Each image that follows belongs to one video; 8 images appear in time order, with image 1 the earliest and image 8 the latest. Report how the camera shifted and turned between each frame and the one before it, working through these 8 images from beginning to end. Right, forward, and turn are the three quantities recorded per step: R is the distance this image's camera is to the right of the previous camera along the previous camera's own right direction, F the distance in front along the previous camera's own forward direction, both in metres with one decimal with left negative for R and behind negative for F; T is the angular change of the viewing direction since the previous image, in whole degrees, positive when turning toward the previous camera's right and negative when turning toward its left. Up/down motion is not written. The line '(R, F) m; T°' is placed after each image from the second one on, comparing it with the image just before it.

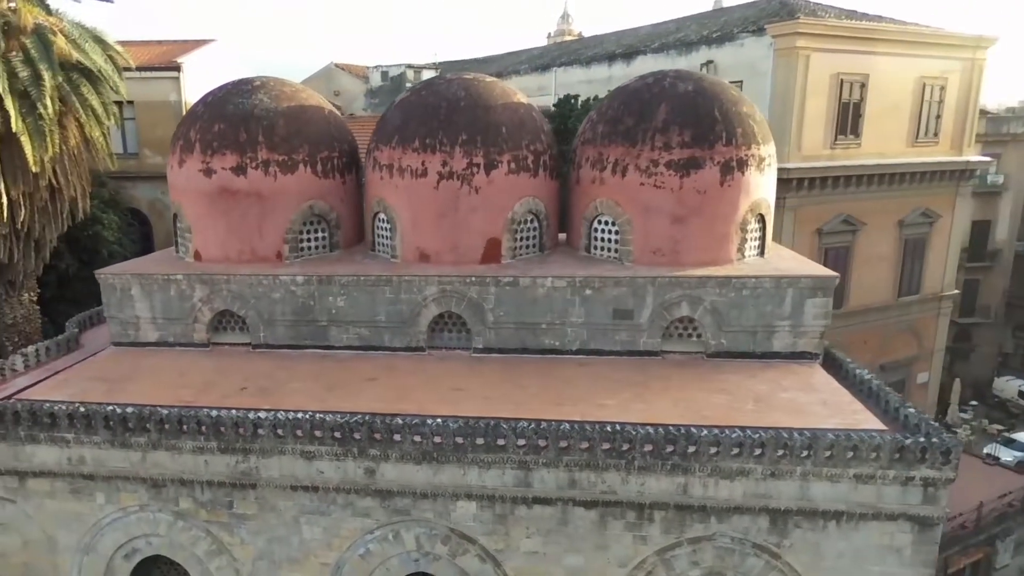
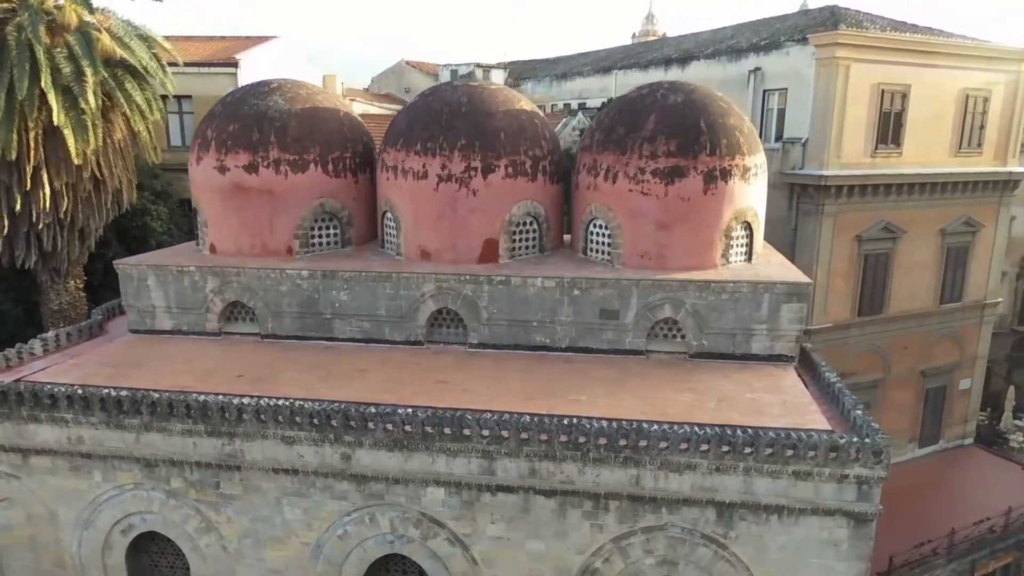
(+0.8, -0.4) m; -3°
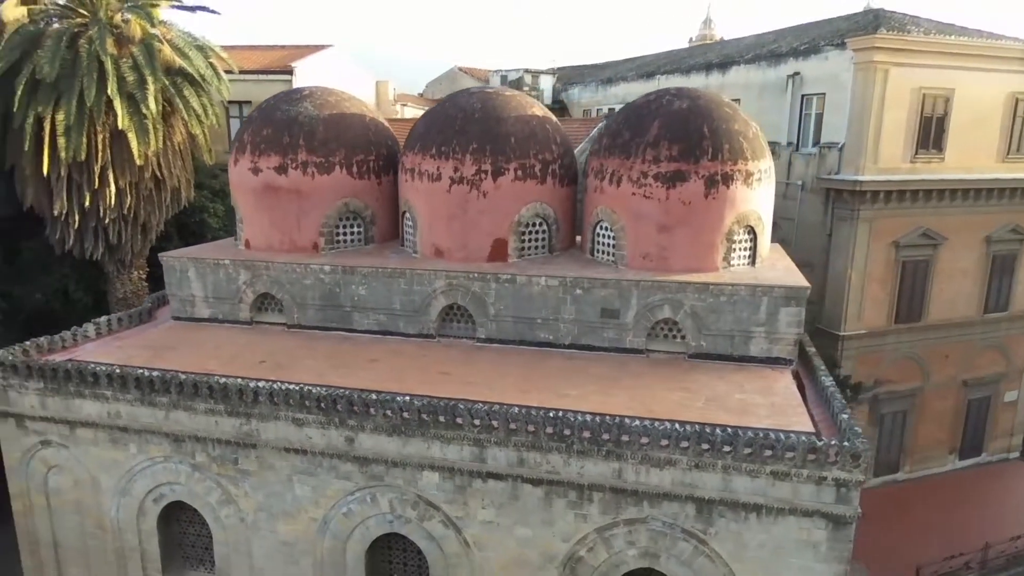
(+0.7, -0.4) m; -4°
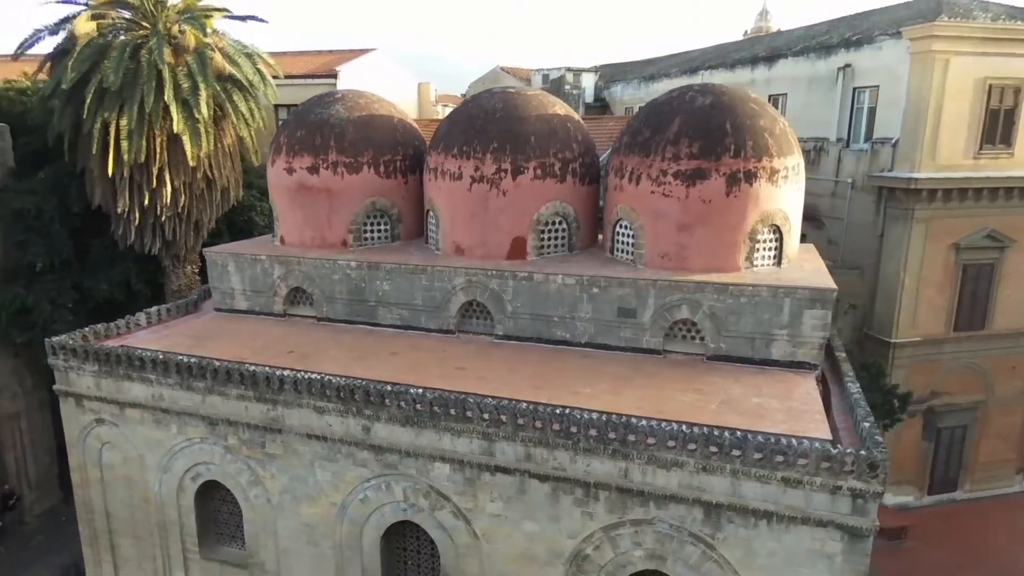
(+0.5, 0.0) m; -5°
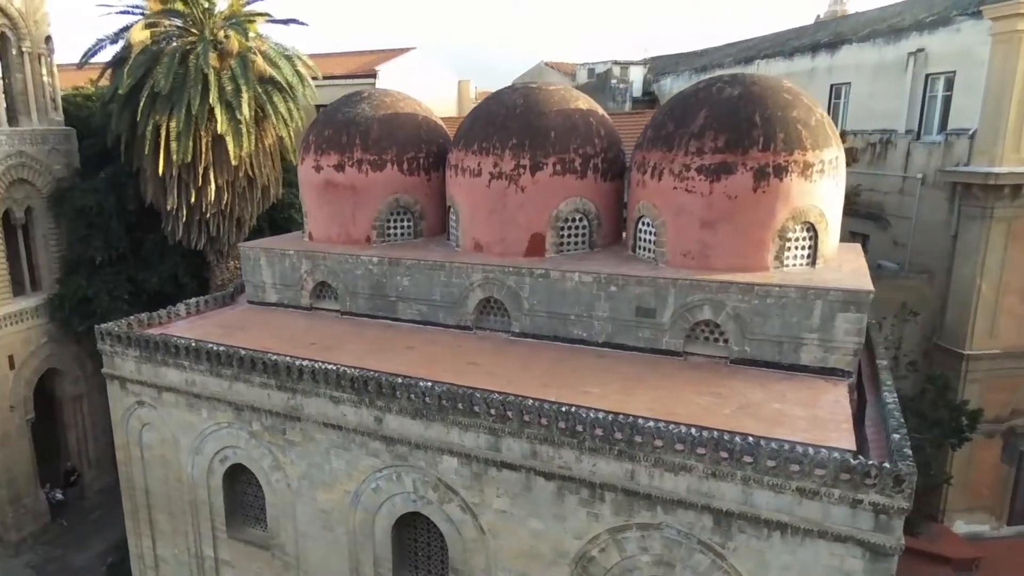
(+0.5, +0.1) m; -5°
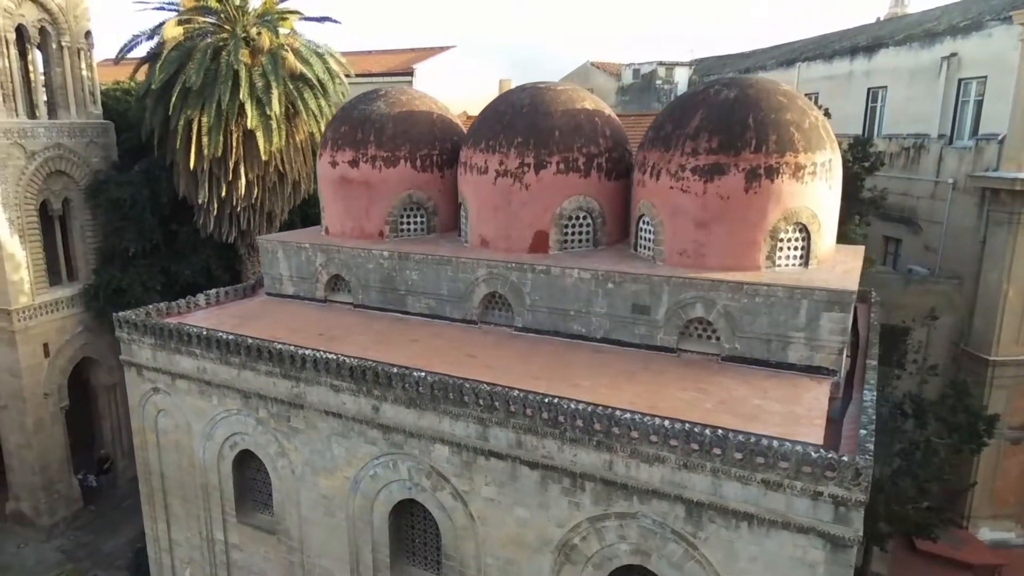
(+0.6, -0.3) m; -3°
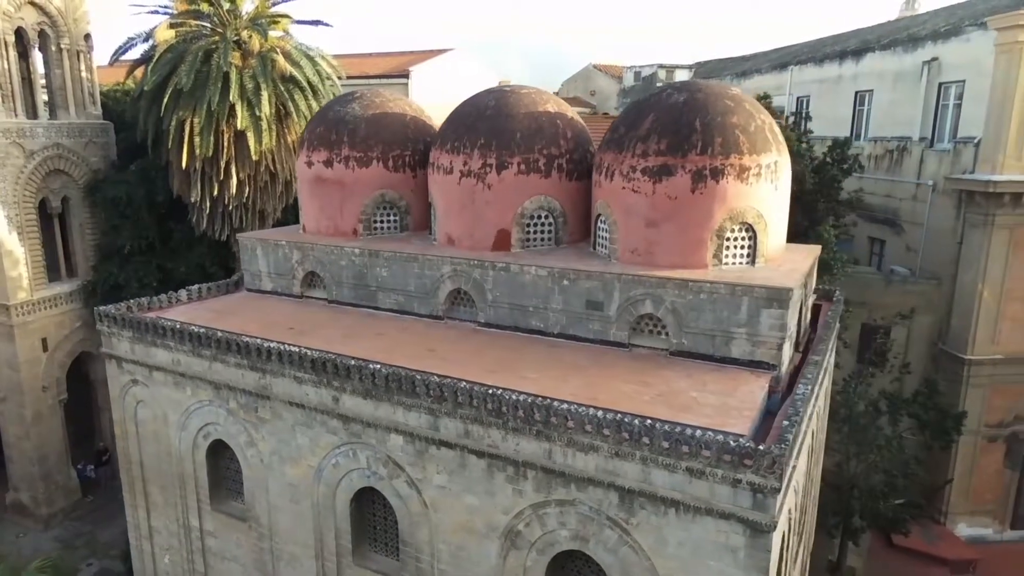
(+0.8, -0.3) m; 0°
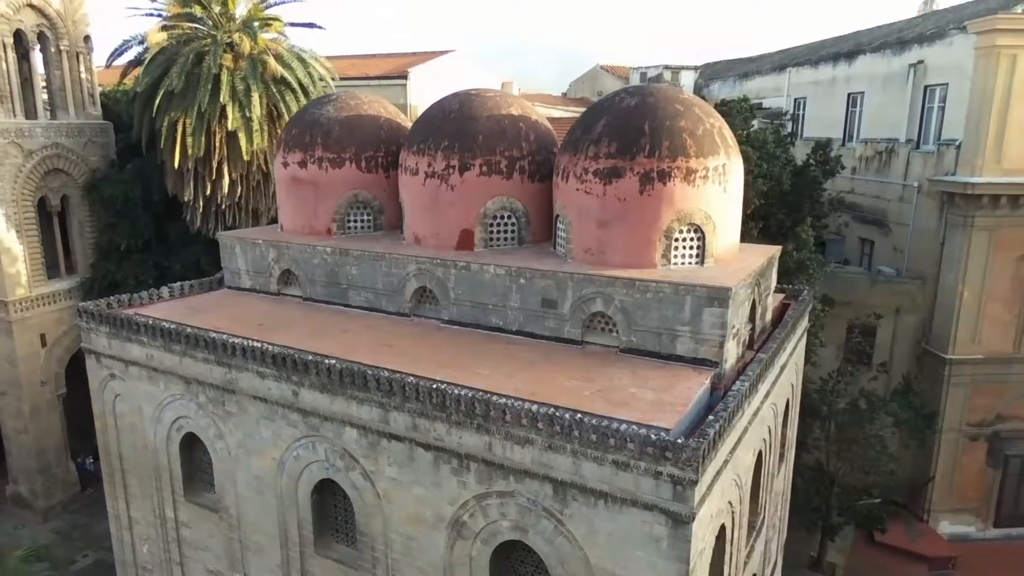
(+0.9, -0.3) m; -1°
